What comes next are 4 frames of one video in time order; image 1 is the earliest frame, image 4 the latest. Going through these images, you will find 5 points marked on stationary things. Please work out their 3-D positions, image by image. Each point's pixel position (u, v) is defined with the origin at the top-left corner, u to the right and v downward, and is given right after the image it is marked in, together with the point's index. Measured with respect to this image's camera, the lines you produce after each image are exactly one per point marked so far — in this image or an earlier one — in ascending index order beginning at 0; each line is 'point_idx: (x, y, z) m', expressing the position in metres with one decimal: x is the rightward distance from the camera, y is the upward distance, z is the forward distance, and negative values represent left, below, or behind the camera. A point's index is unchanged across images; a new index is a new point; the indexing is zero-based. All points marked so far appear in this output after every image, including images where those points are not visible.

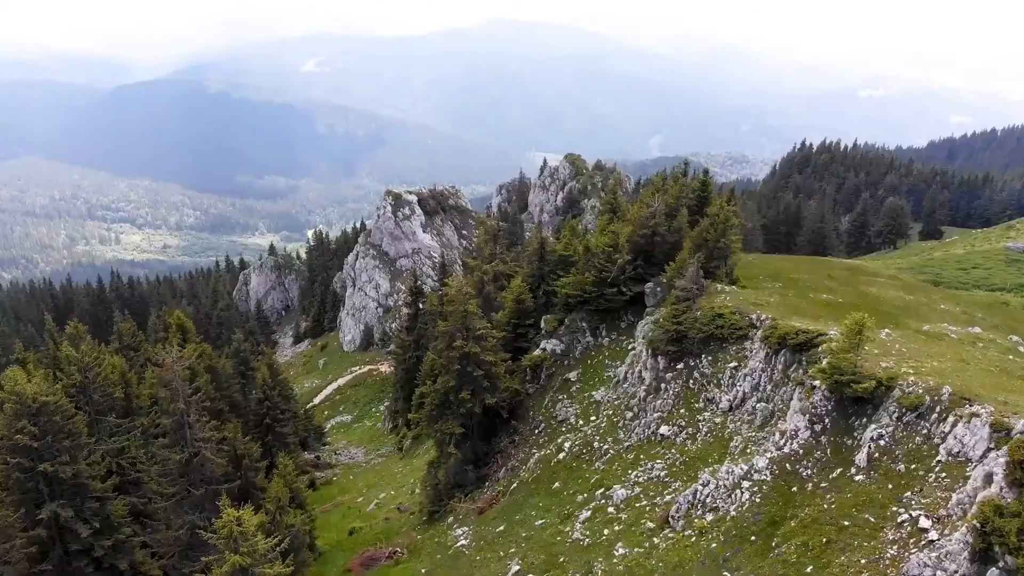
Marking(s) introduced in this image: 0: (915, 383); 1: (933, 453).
0: (+13.1, -3.1, +19.2) m
1: (+12.4, -4.9, +17.5) m
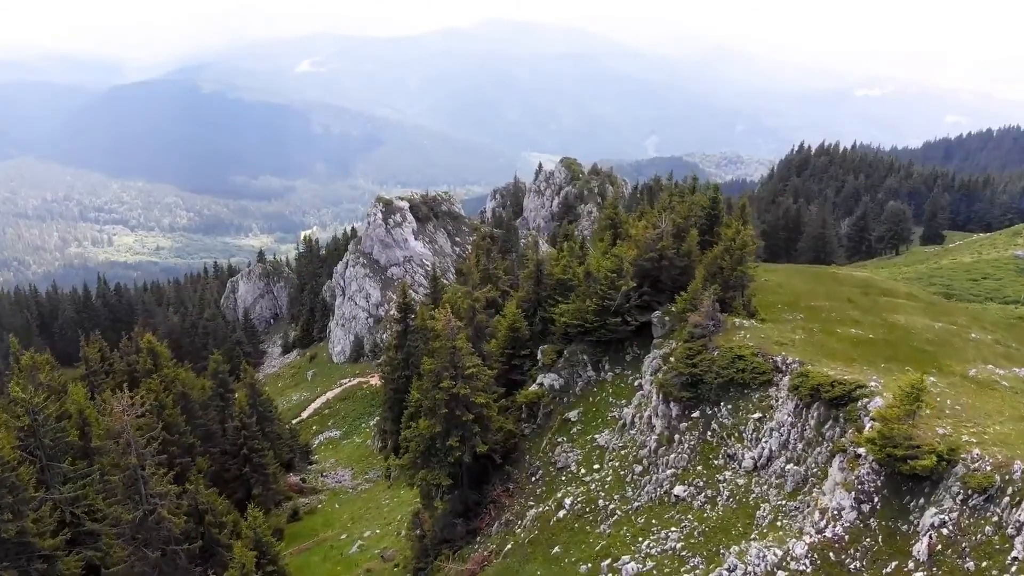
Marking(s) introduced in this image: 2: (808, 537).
0: (+12.9, -4.7, +16.2) m
1: (+12.2, -6.4, +14.5) m
2: (+8.8, -7.4, +17.6) m
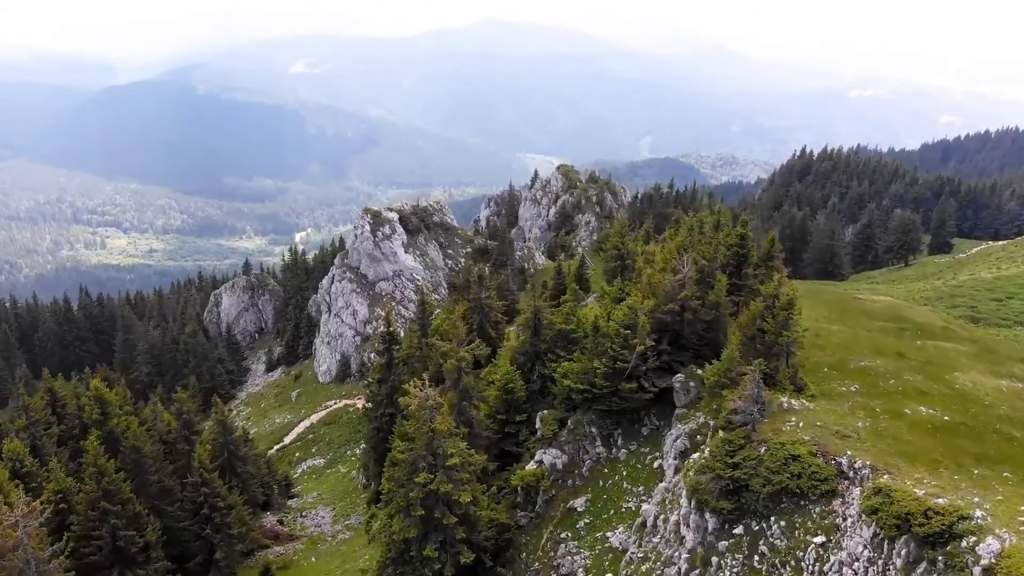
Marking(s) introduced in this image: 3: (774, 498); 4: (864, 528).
0: (+12.7, -7.2, +11.2) m
1: (+12.1, -9.0, +9.5) m
2: (+8.7, -10.0, +12.6) m
3: (+8.3, -6.6, +18.9) m
4: (+10.0, -6.8, +16.7) m
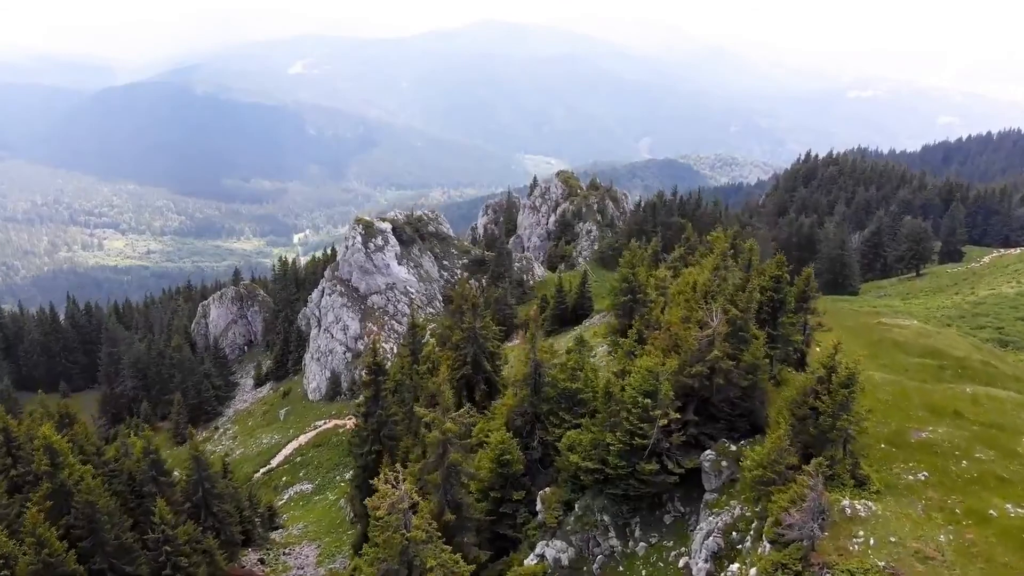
0: (+12.6, -9.4, +7.0) m
1: (+11.9, -11.2, +5.3) m
2: (+8.5, -12.1, +8.4) m
3: (+8.2, -8.8, +14.7) m
4: (+9.9, -9.0, +12.5) m
